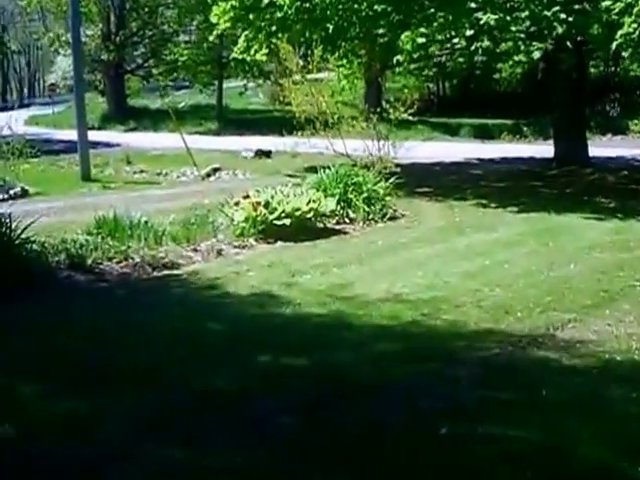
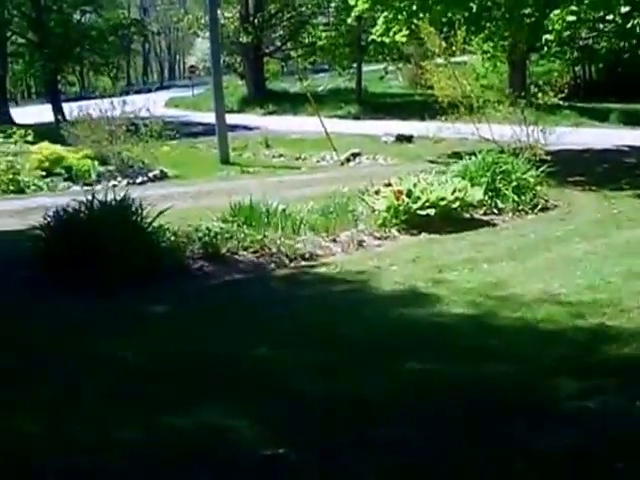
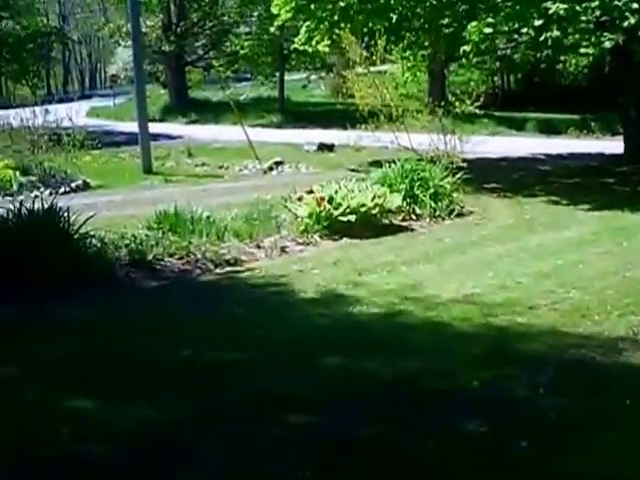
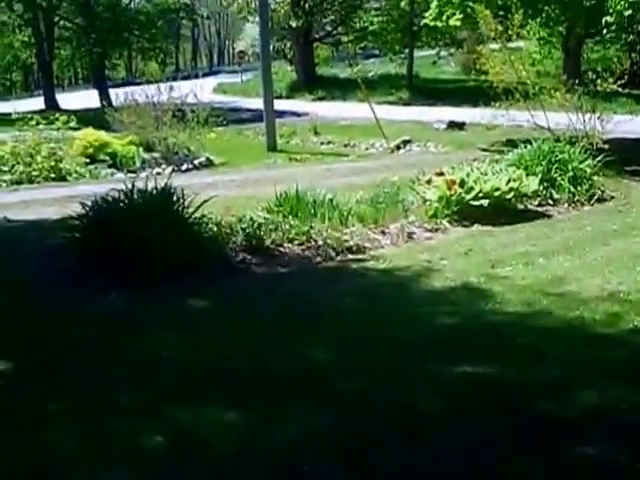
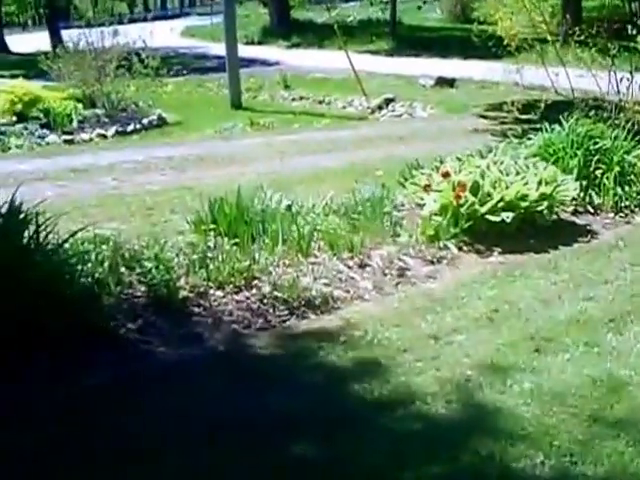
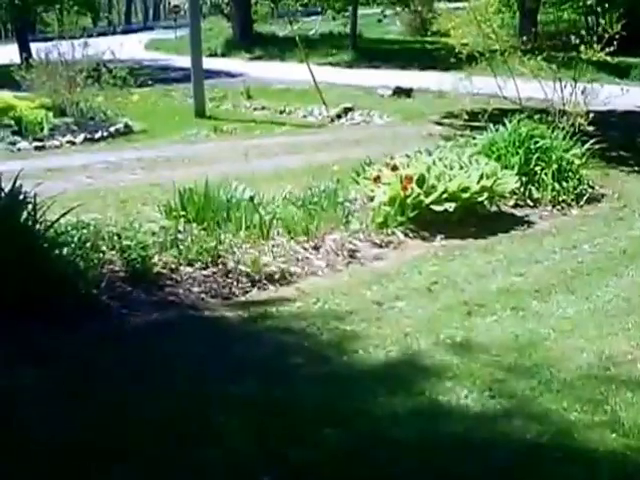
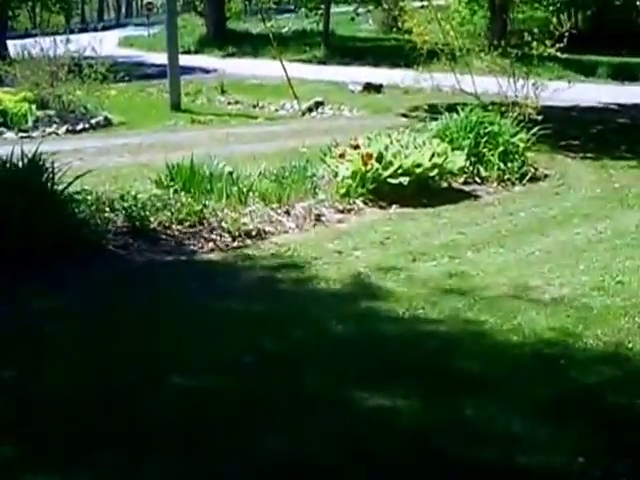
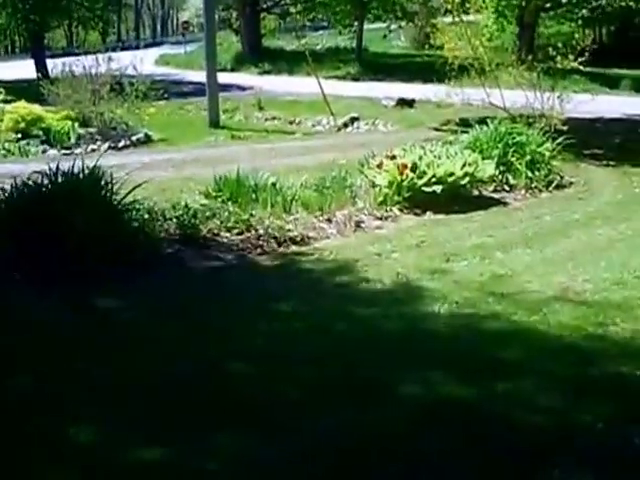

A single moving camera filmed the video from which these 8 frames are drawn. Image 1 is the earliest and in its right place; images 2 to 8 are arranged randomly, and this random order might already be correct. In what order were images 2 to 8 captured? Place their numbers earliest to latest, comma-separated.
3, 2, 4, 8, 7, 6, 5
